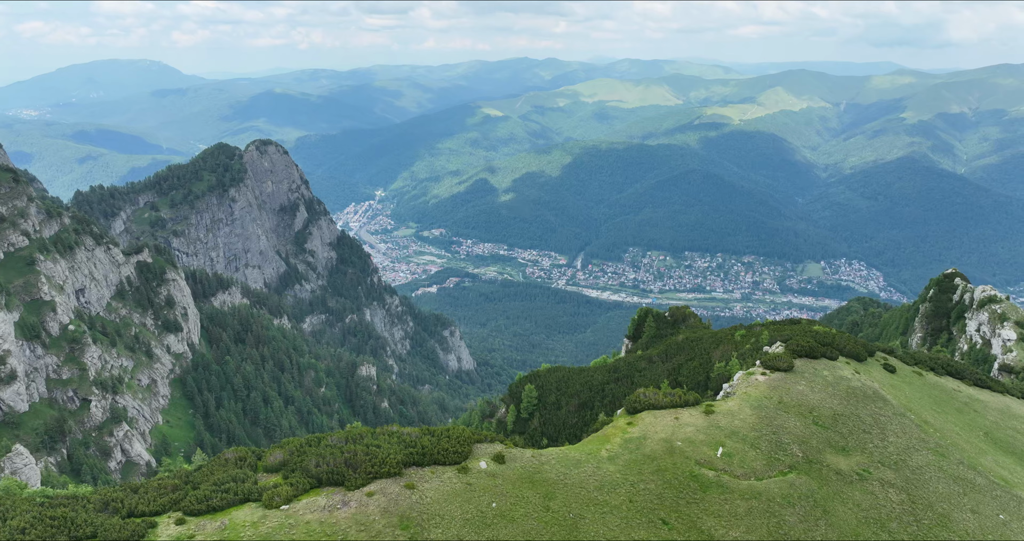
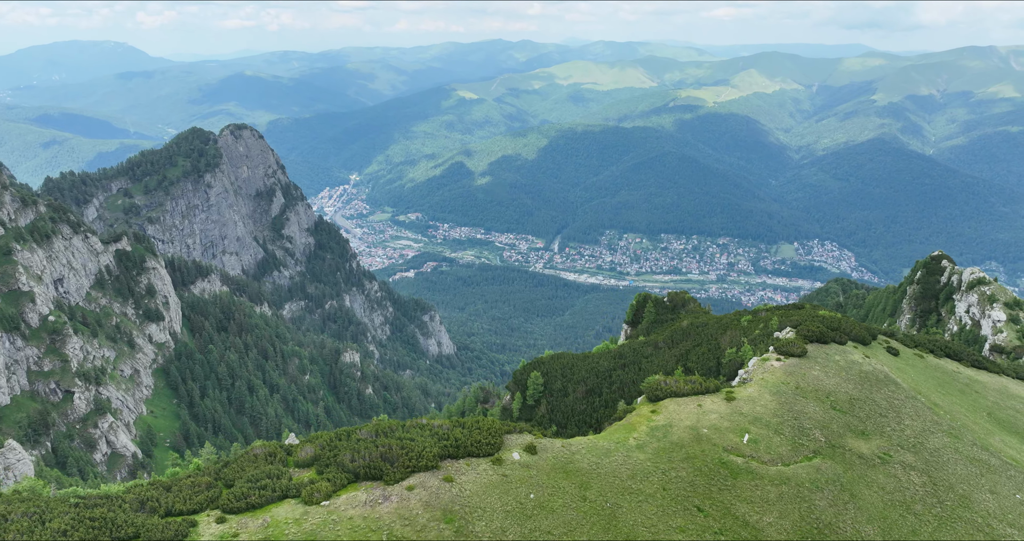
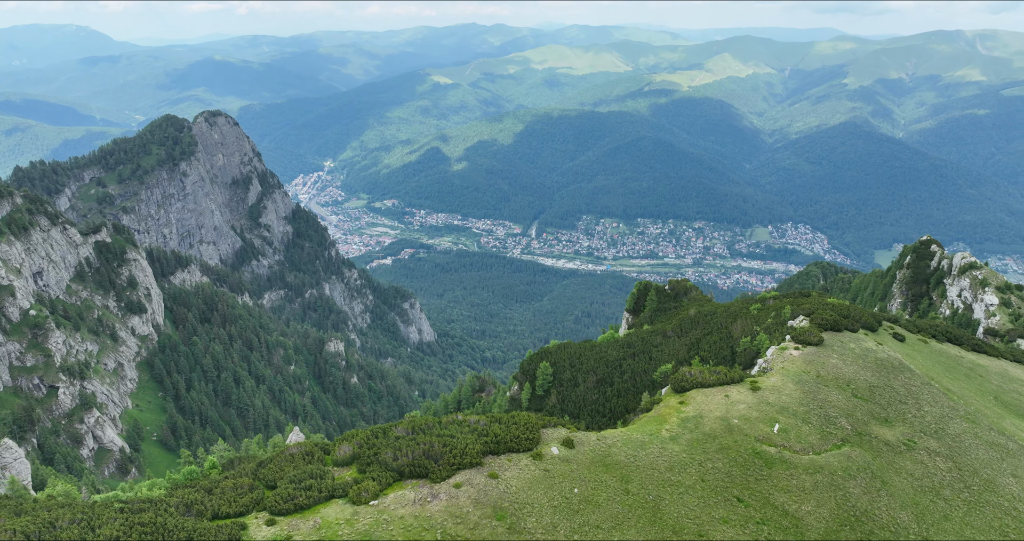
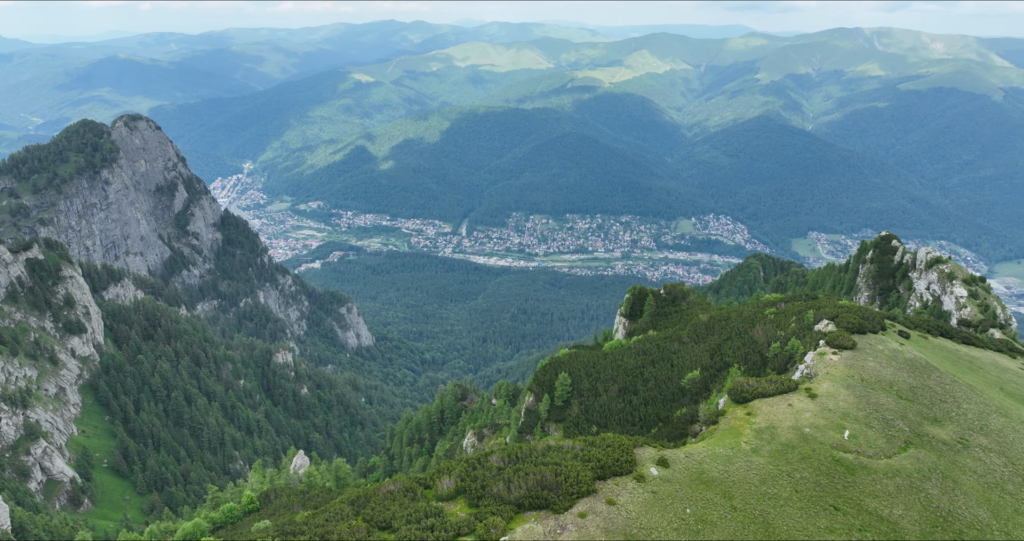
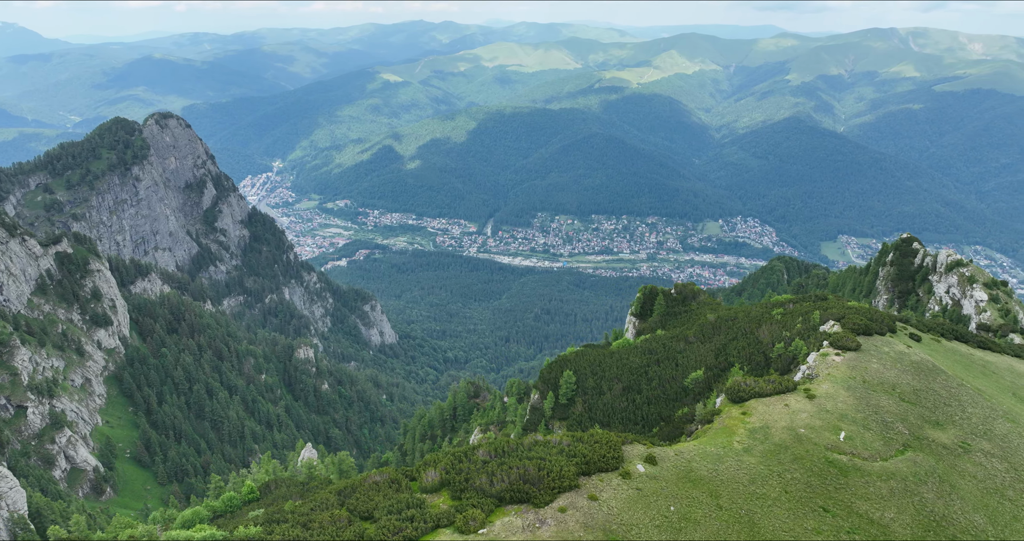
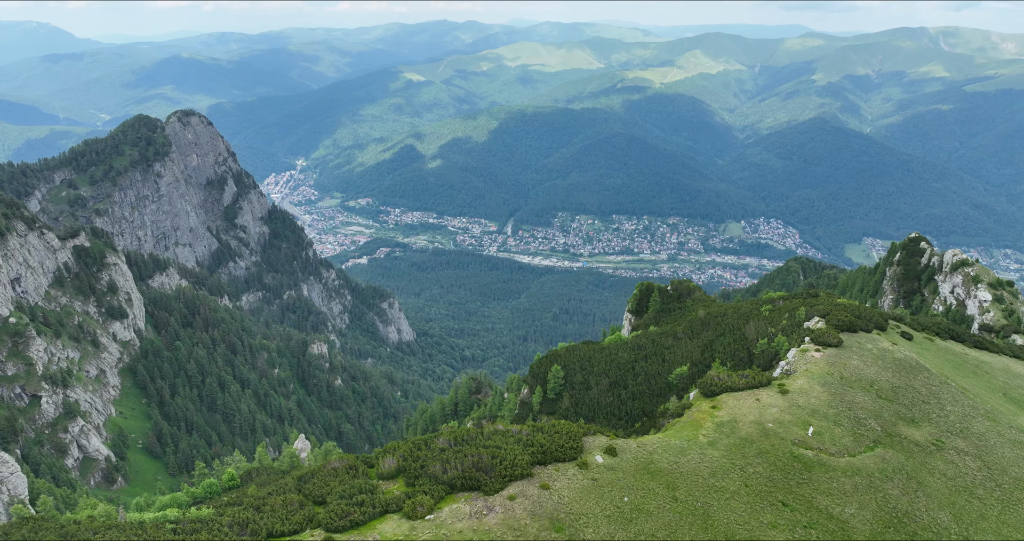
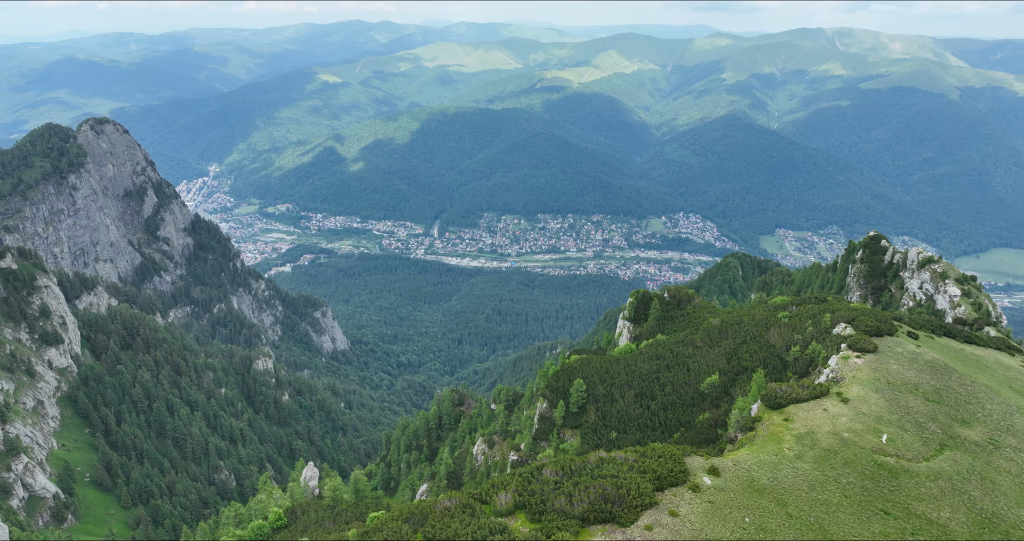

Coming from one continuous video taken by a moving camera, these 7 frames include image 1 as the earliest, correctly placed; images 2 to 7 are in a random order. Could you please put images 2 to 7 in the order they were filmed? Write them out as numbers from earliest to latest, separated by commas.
2, 3, 6, 5, 4, 7
